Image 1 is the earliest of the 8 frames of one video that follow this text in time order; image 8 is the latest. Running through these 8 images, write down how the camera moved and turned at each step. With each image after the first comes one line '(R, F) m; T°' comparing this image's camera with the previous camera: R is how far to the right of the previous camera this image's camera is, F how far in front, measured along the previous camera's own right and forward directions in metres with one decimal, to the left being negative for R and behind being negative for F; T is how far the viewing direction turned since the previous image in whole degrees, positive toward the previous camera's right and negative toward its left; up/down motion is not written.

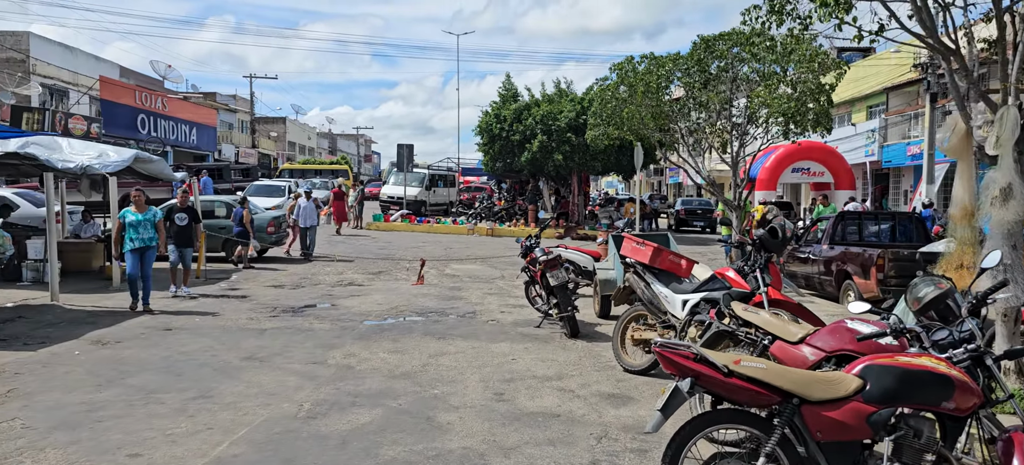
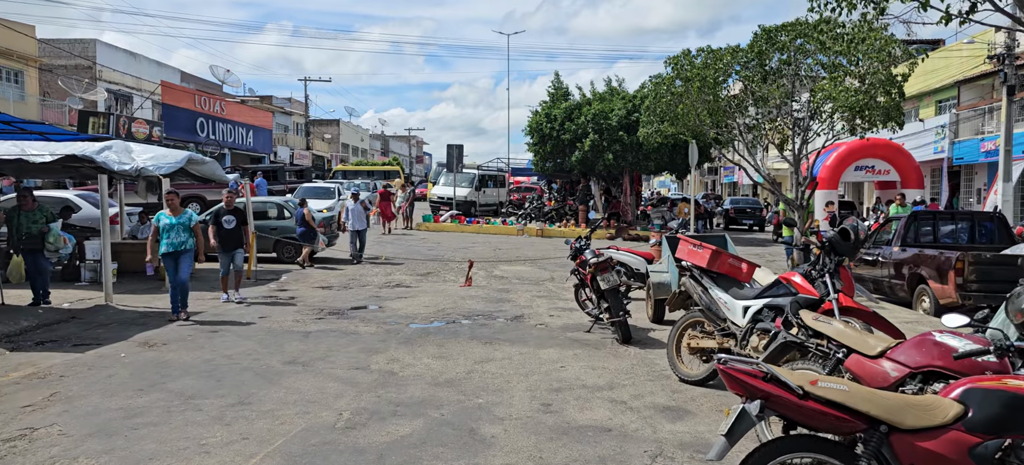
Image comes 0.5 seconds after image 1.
(0.0, +0.3) m; -4°
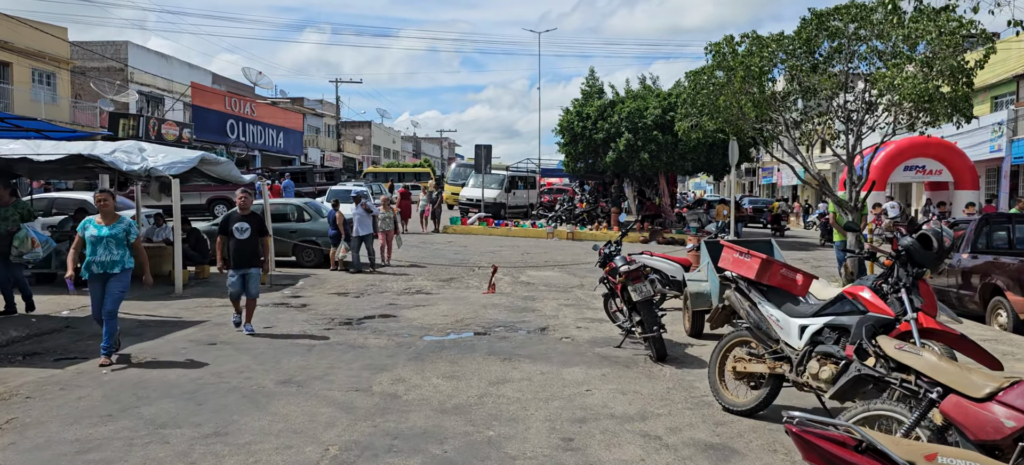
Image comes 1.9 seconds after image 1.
(+0.1, +0.9) m; -2°
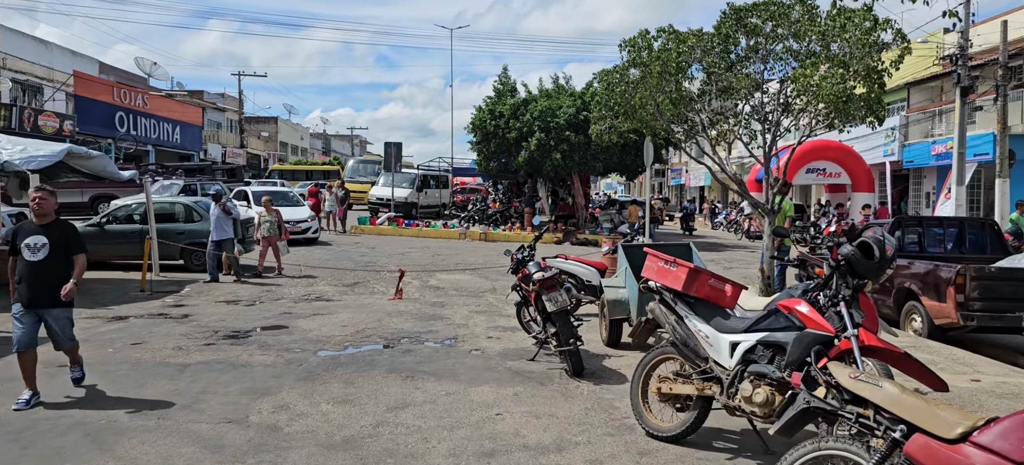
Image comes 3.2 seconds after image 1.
(+0.1, +0.7) m; +6°
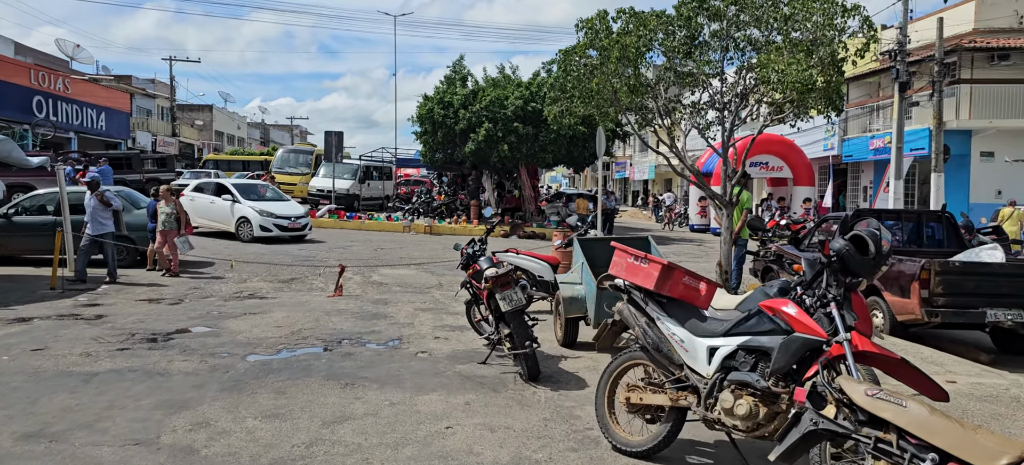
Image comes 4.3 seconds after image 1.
(-0.1, +0.6) m; +4°
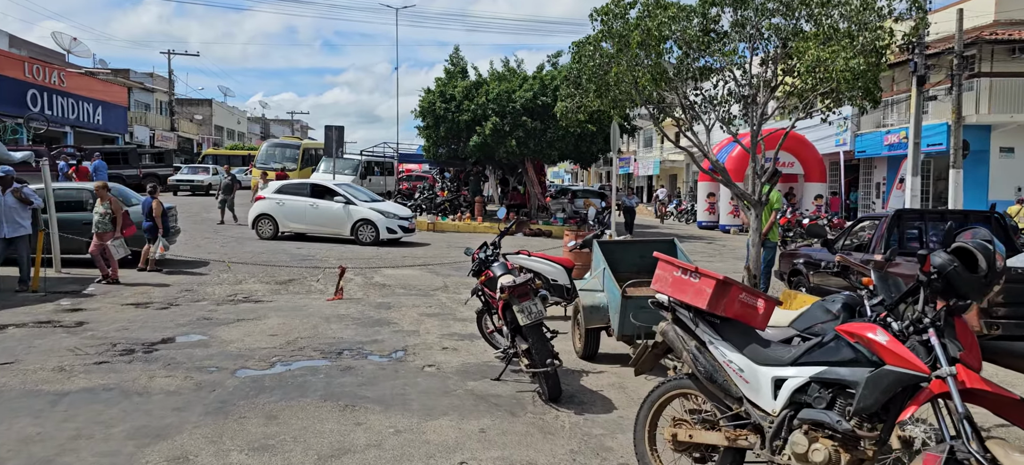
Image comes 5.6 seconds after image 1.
(-0.1, +0.7) m; 0°
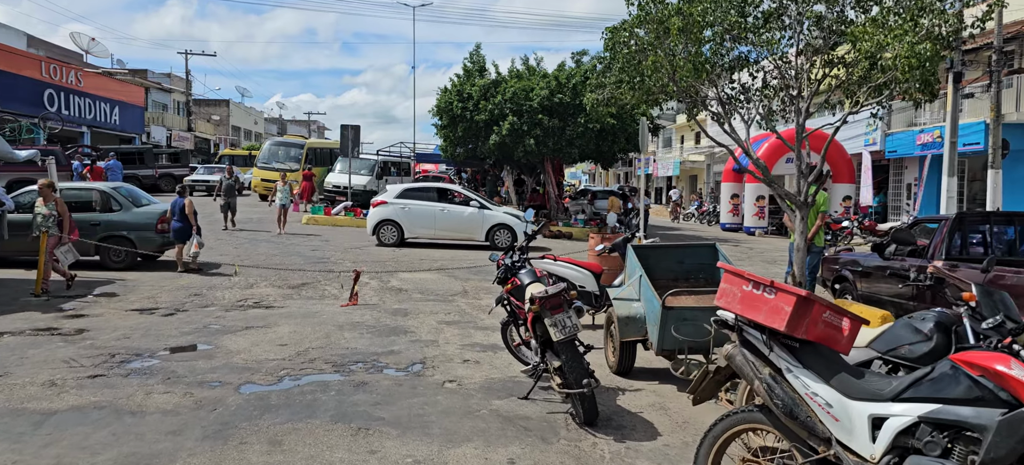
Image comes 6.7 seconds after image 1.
(-0.1, +0.6) m; -1°
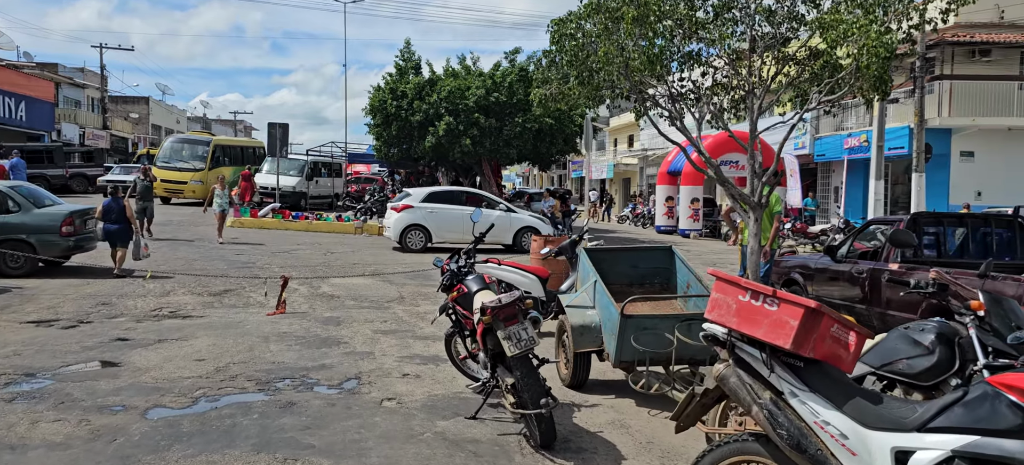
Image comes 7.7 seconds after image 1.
(-0.1, +0.6) m; +5°
